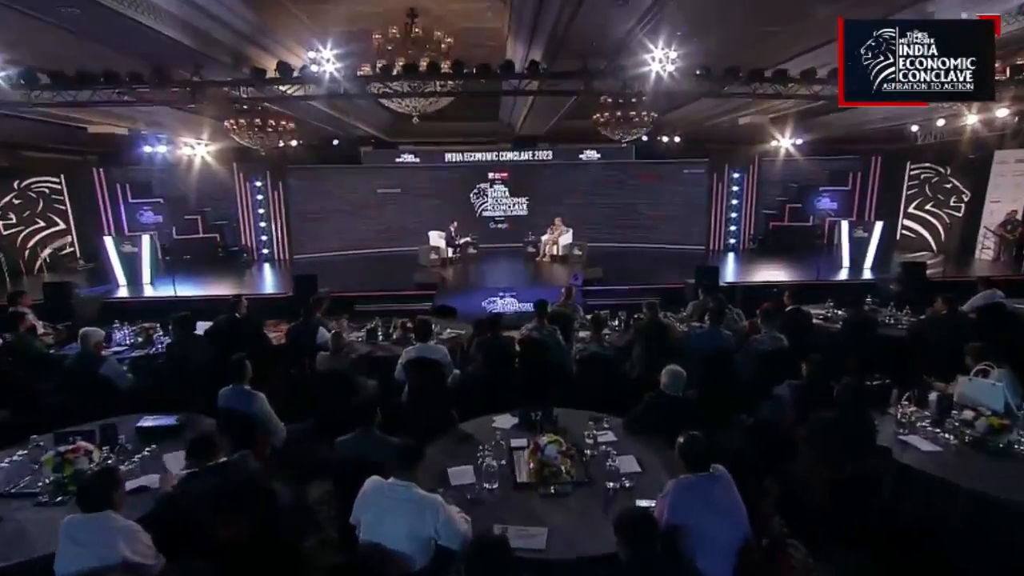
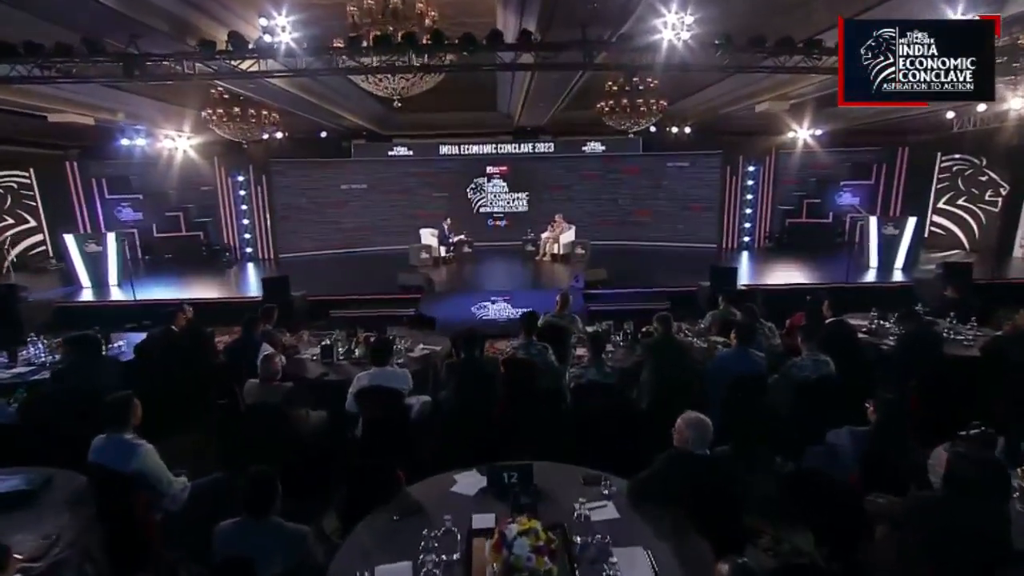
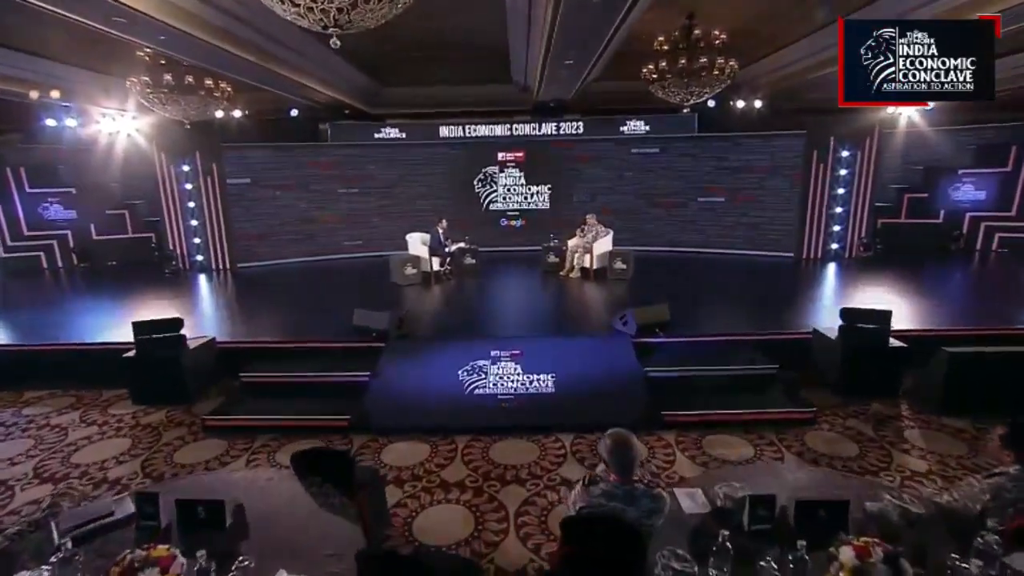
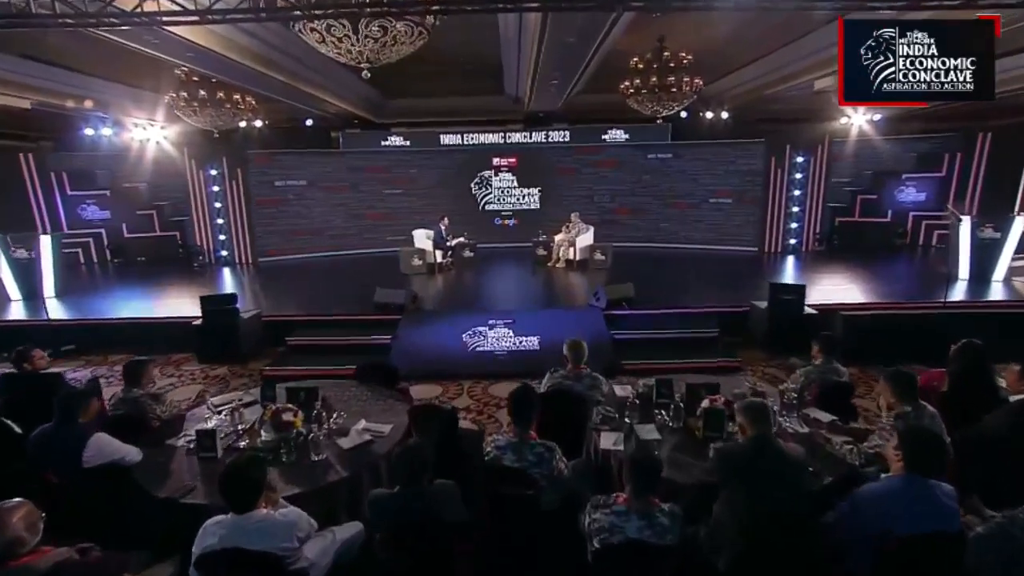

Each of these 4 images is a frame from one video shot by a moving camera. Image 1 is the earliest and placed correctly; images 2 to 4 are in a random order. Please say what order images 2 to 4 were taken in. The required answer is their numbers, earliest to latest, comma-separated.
2, 4, 3
